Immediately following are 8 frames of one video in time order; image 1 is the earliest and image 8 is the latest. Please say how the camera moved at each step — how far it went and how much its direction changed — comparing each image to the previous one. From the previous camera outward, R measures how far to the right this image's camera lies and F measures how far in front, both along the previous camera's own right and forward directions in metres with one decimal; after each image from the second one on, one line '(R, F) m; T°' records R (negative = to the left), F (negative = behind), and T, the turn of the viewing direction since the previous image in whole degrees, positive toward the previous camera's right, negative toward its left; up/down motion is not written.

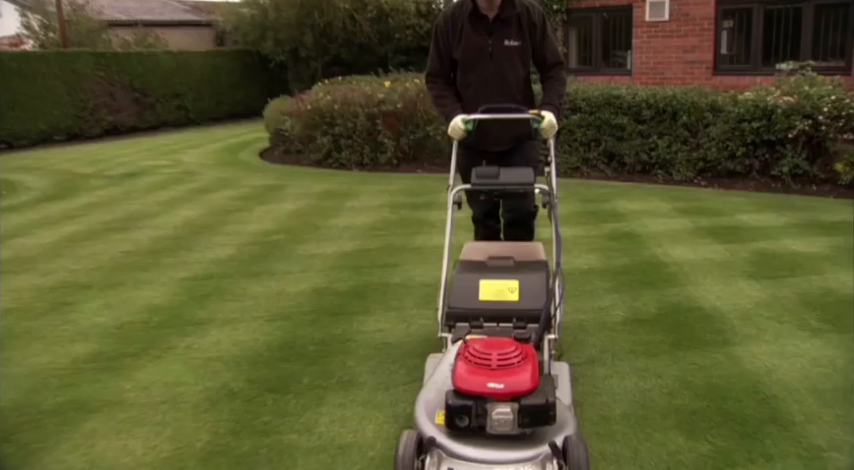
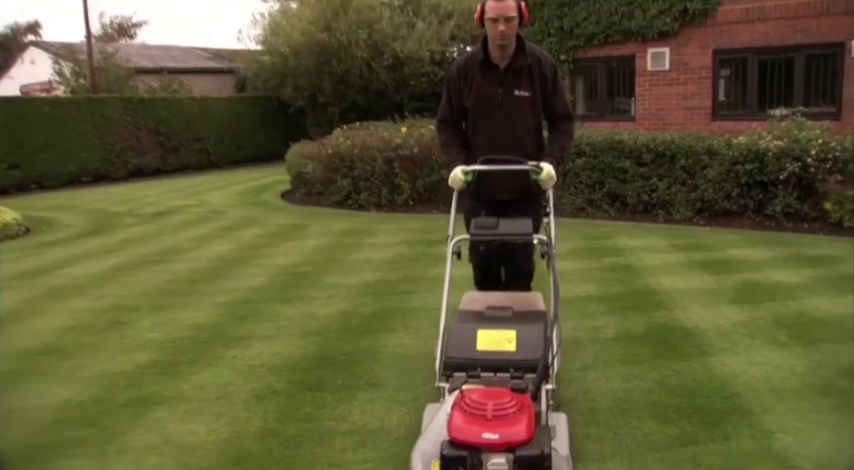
(0.0, -0.5) m; -1°
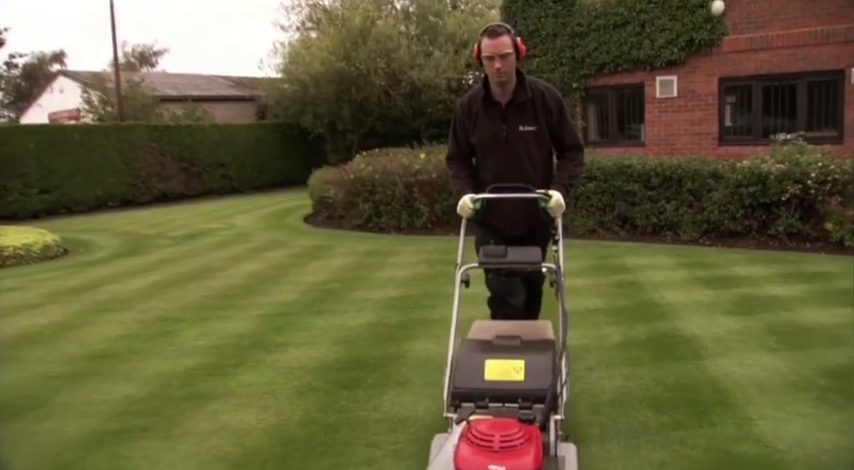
(0.0, -0.4) m; -1°
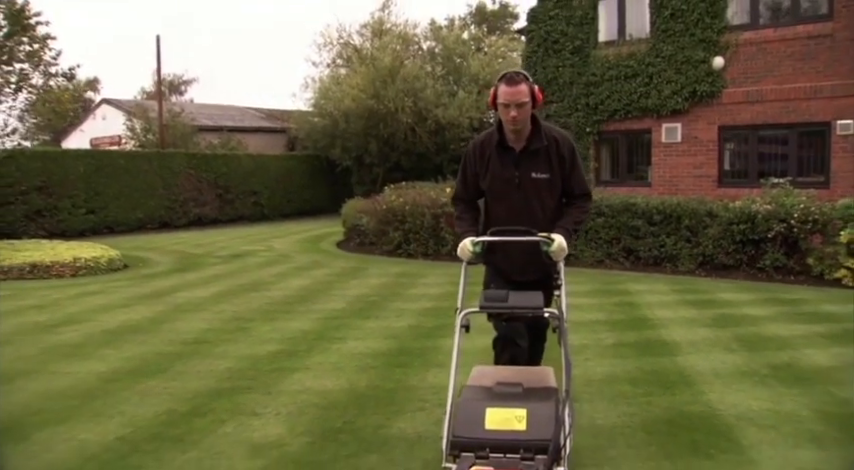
(-0.1, -1.1) m; -1°
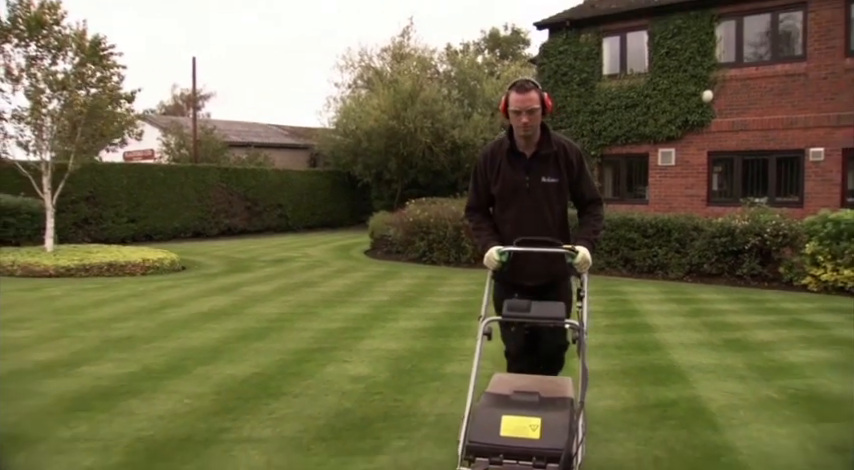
(-0.3, -1.6) m; -1°
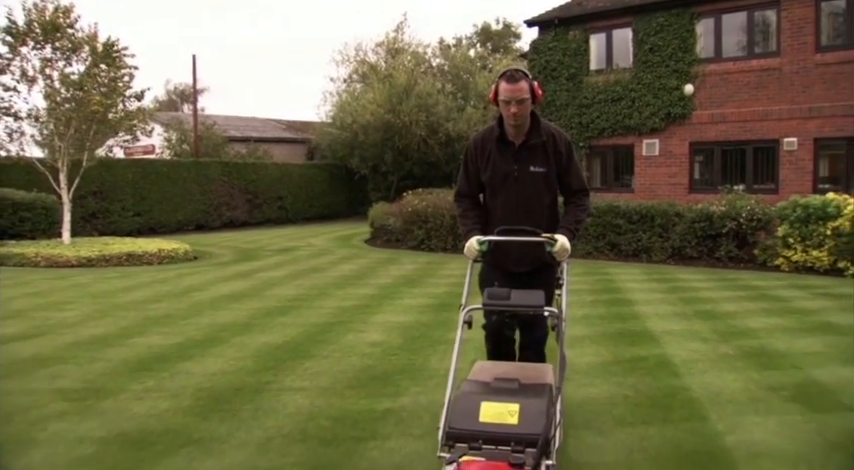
(-0.1, -0.8) m; +1°
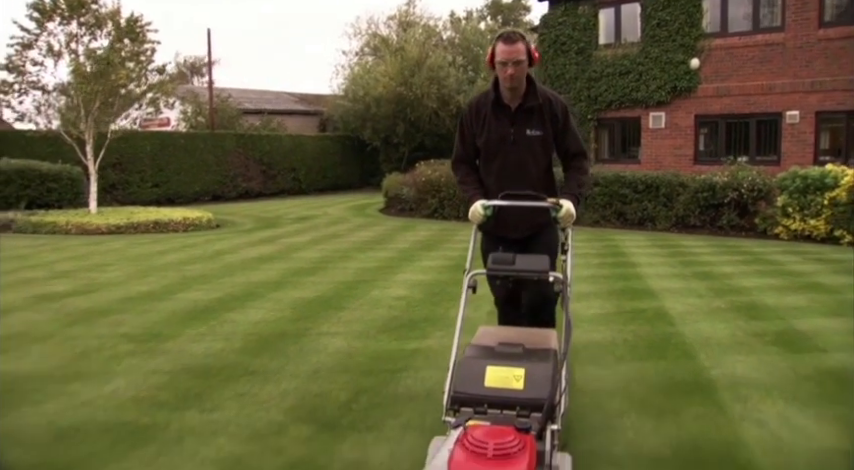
(-0.1, -0.6) m; -1°
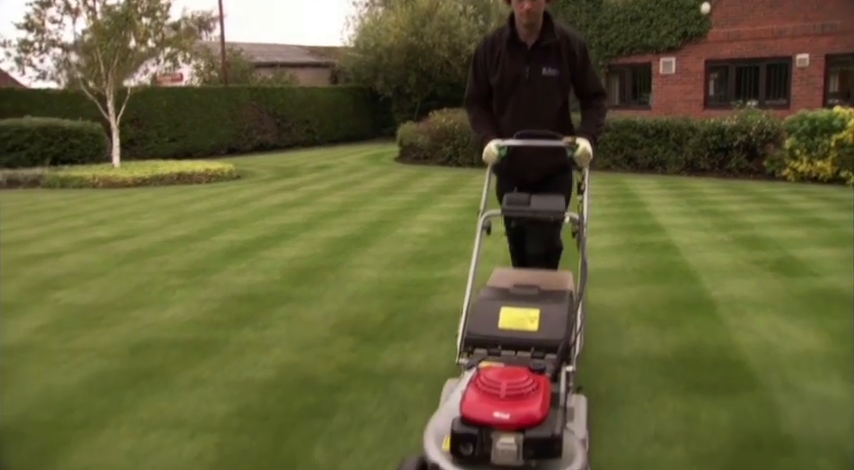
(-0.1, -0.4) m; -1°
